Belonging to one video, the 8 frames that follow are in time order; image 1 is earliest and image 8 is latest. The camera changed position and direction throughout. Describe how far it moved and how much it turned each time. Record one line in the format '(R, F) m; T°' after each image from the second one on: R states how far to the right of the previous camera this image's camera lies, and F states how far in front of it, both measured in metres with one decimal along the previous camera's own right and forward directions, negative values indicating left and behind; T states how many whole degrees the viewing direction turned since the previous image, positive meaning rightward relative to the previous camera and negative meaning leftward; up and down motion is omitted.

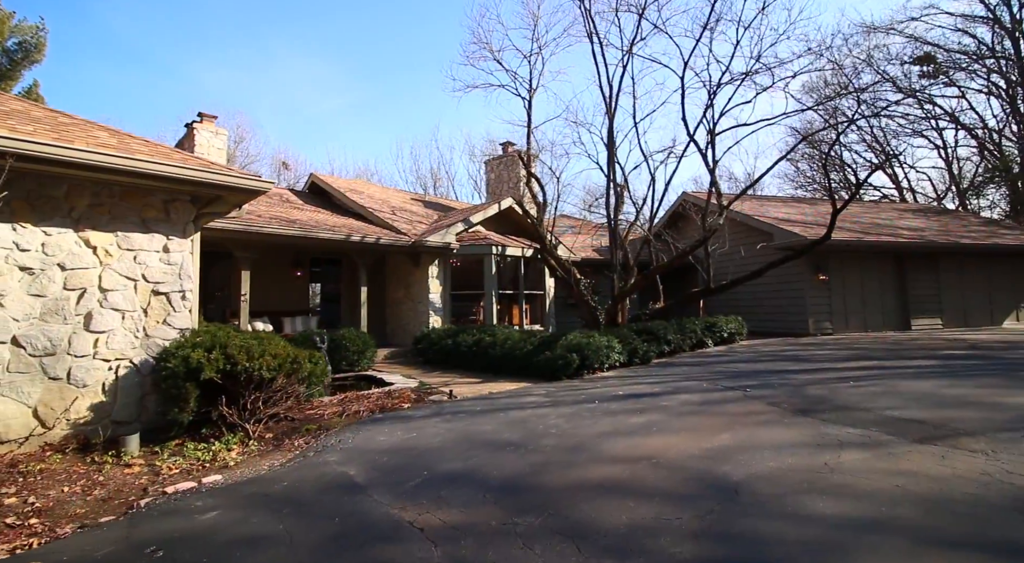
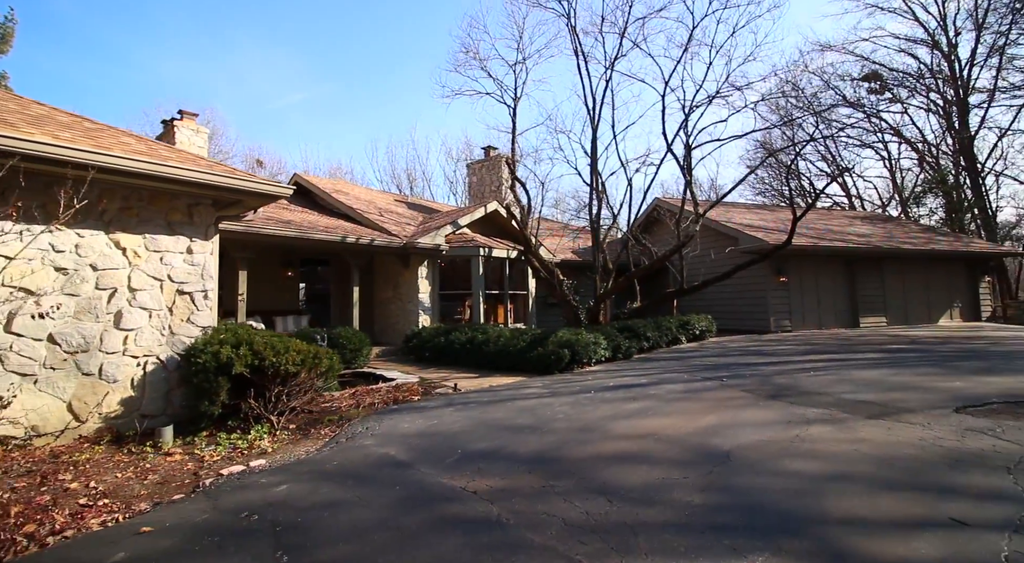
(-0.4, -0.5) m; +4°
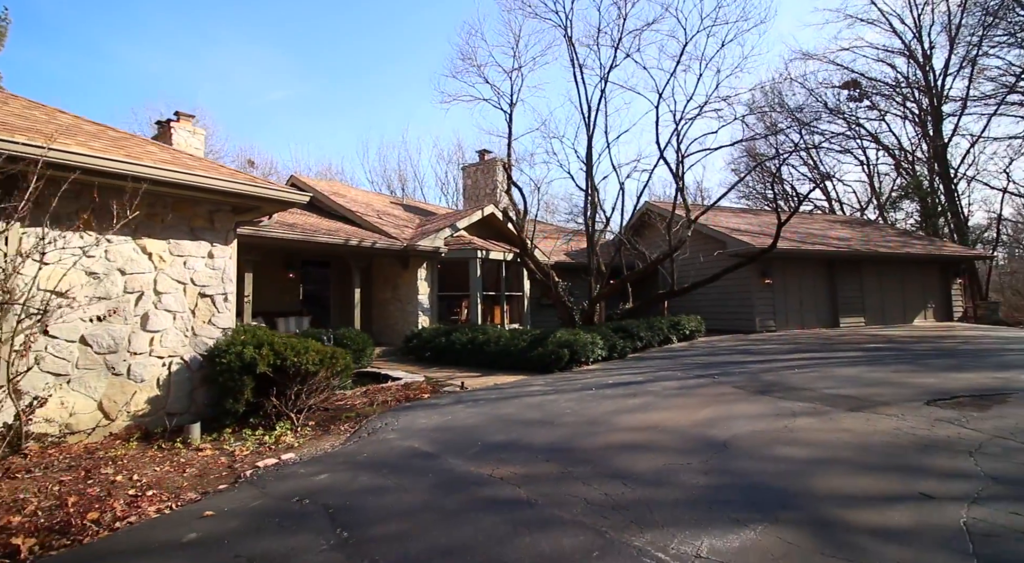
(-0.2, -0.4) m; +2°
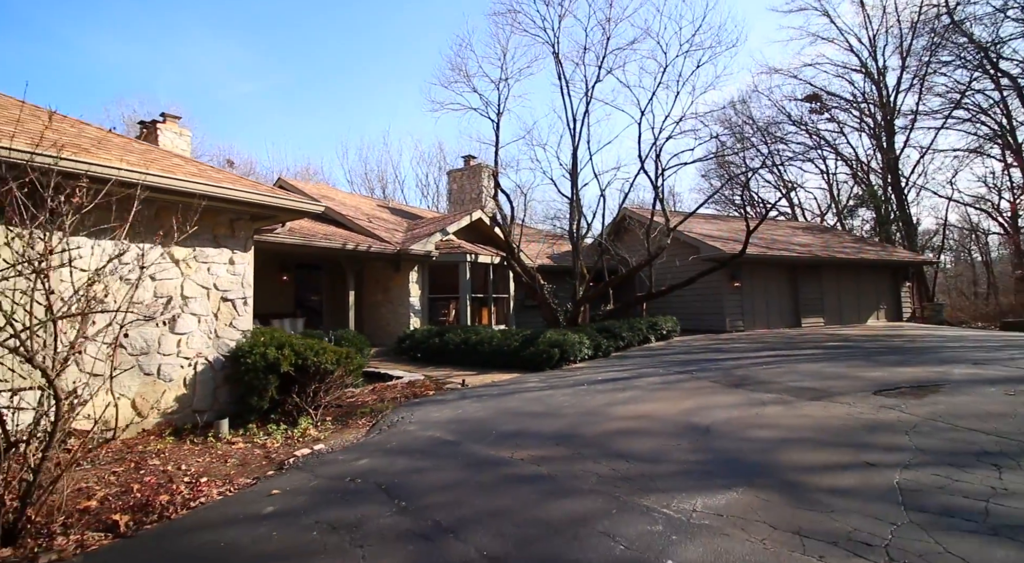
(-0.3, -0.6) m; +3°
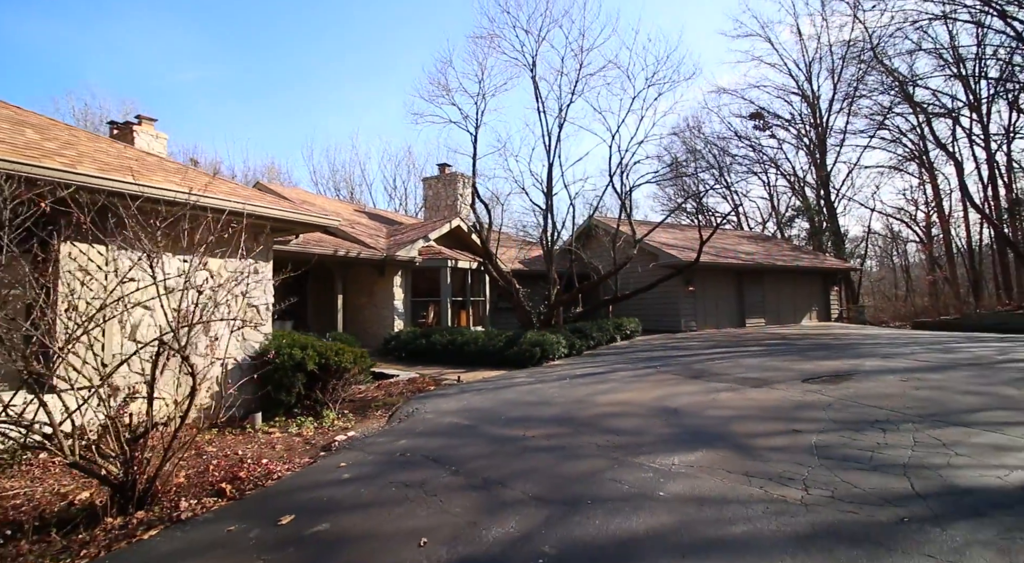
(-0.5, -1.0) m; +5°
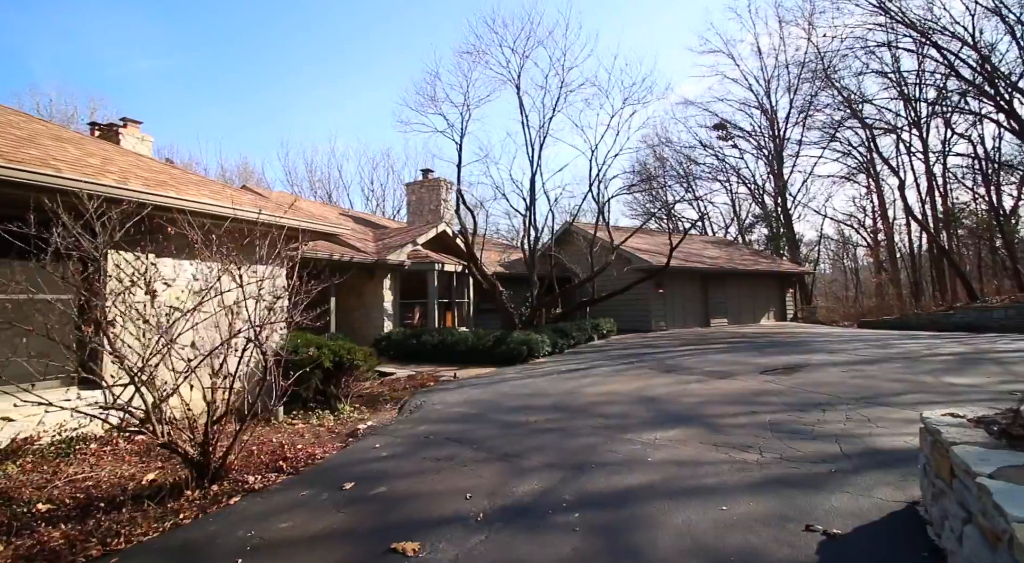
(-0.4, -0.9) m; +3°
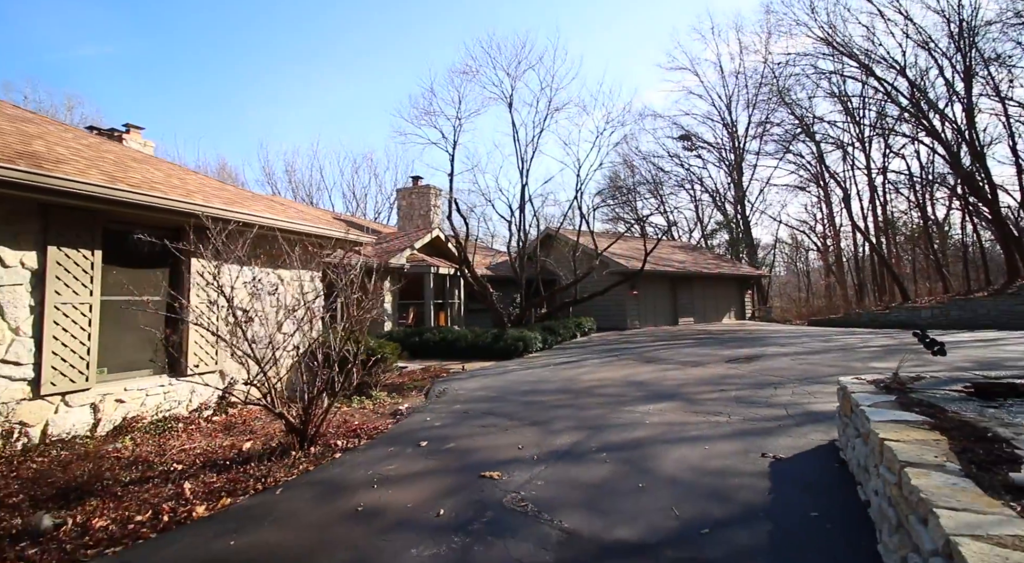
(-0.7, -1.4) m; +3°
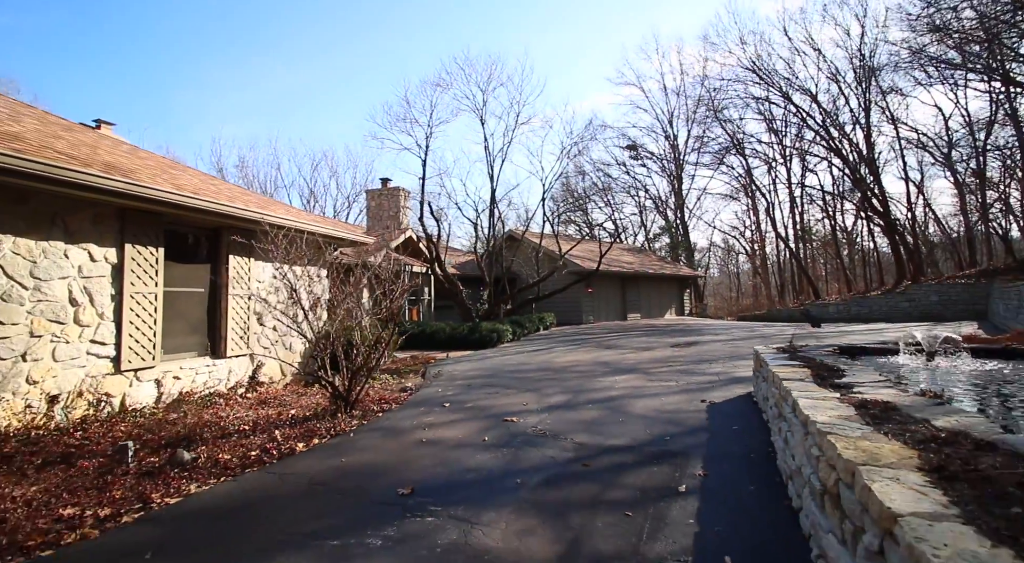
(-0.7, -1.6) m; +6°
